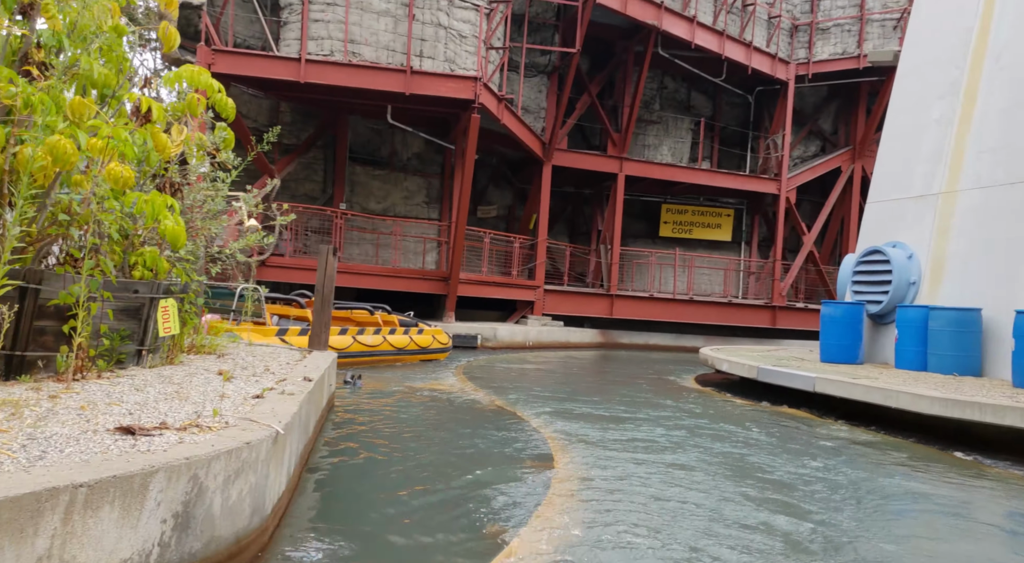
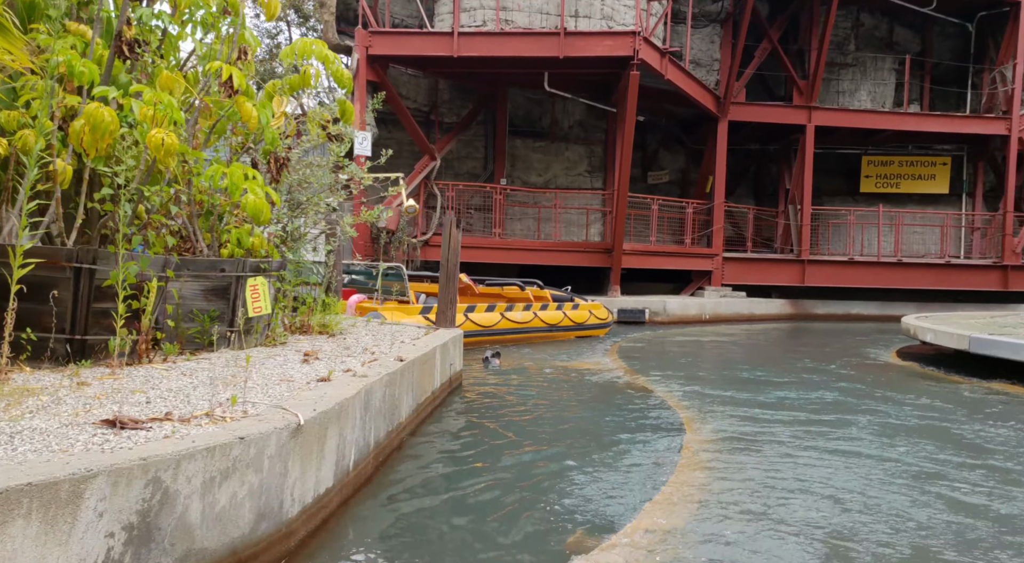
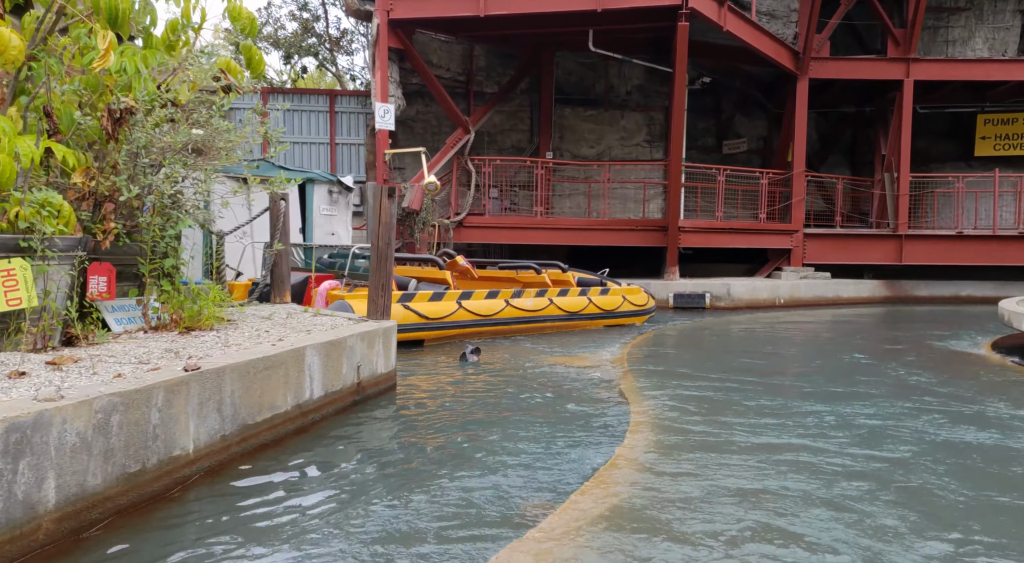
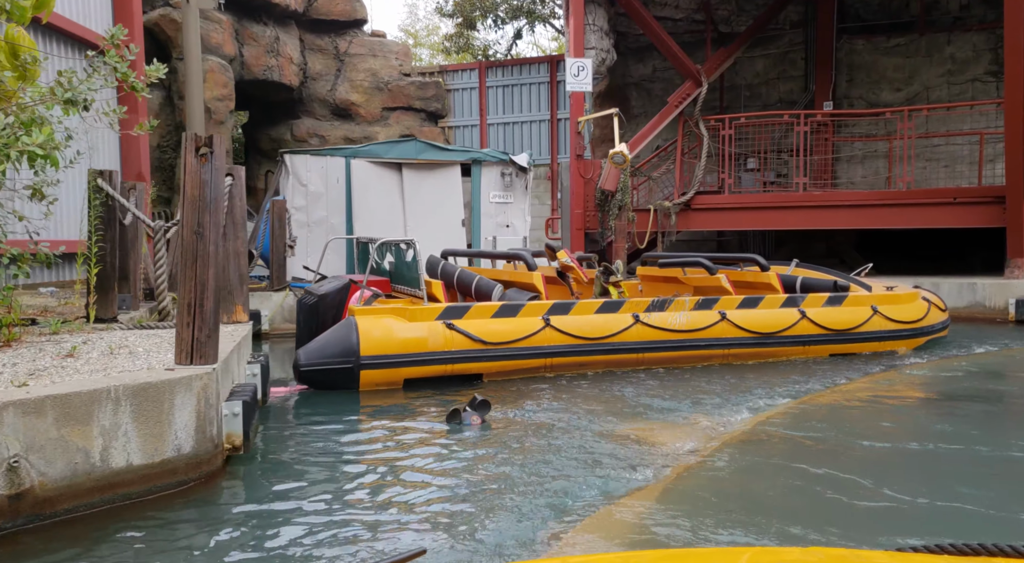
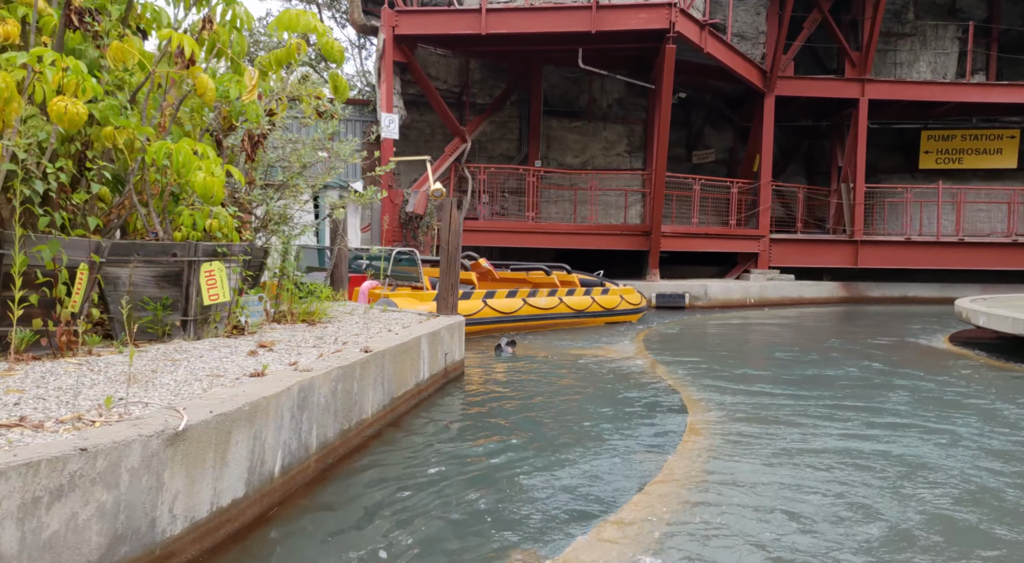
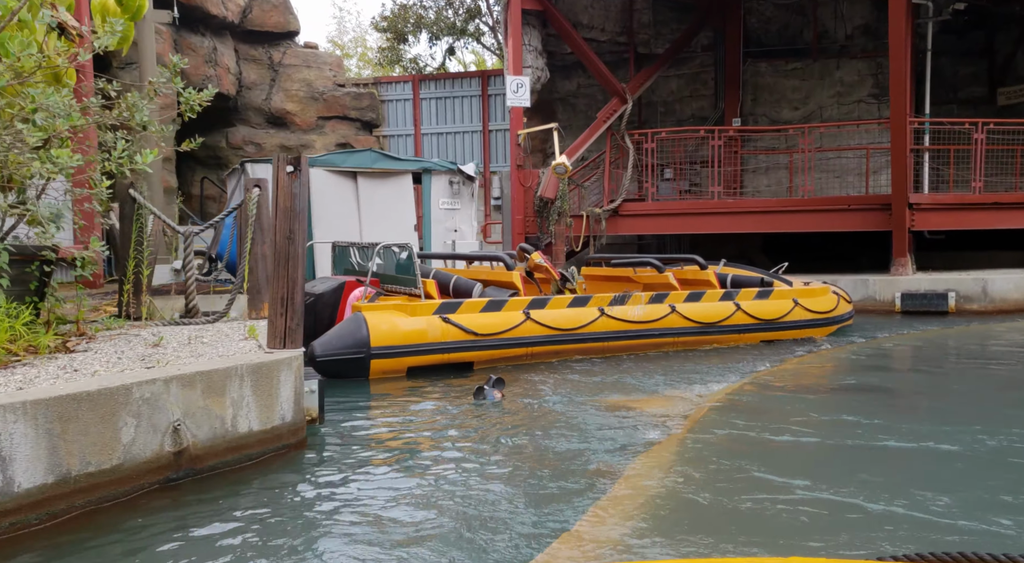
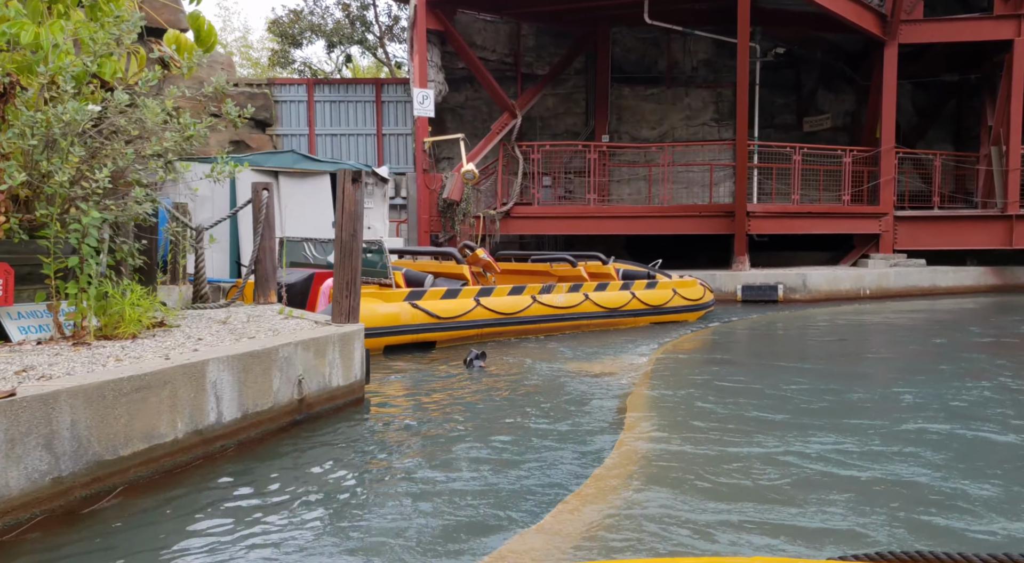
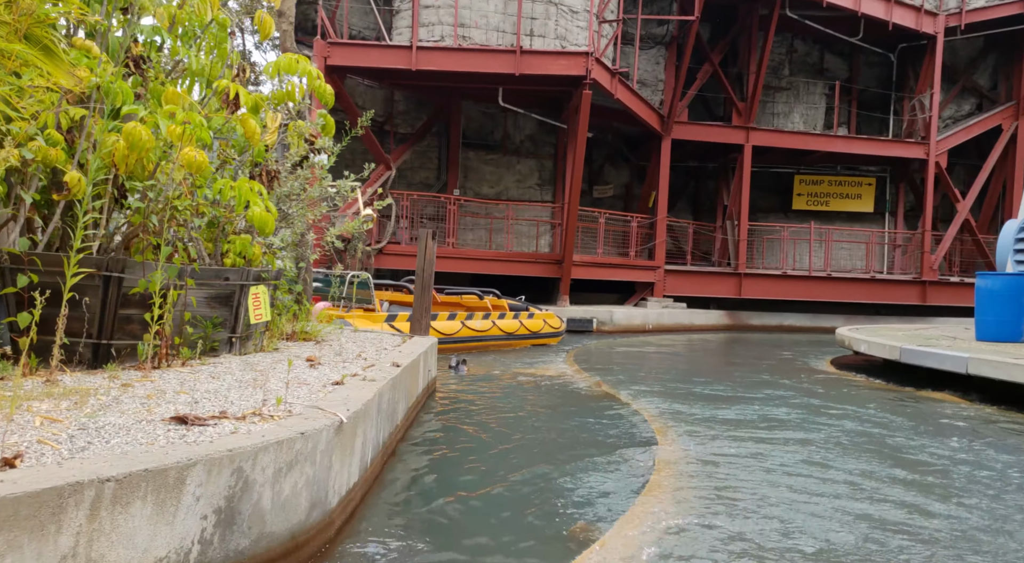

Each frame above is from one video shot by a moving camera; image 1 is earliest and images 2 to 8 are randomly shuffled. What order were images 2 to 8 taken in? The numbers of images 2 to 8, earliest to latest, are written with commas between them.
8, 2, 5, 3, 7, 6, 4
